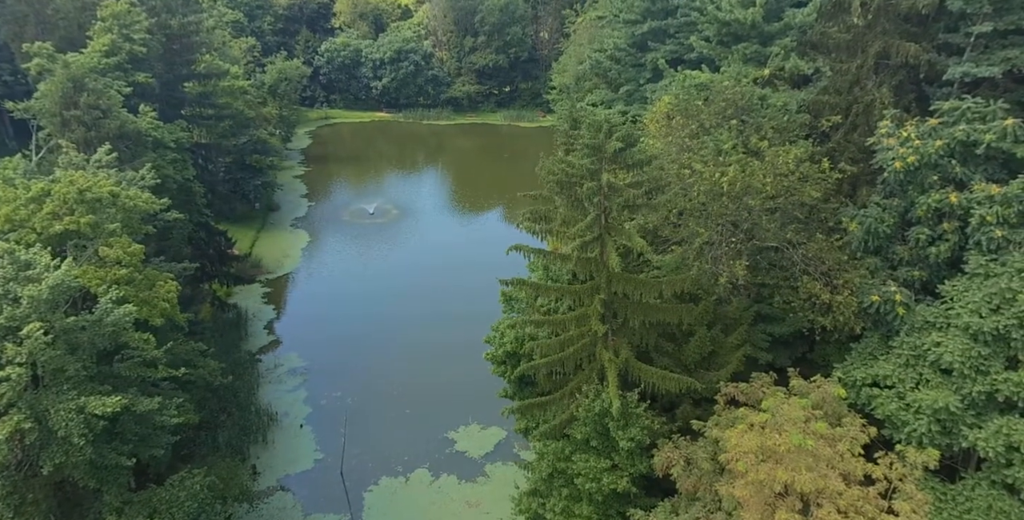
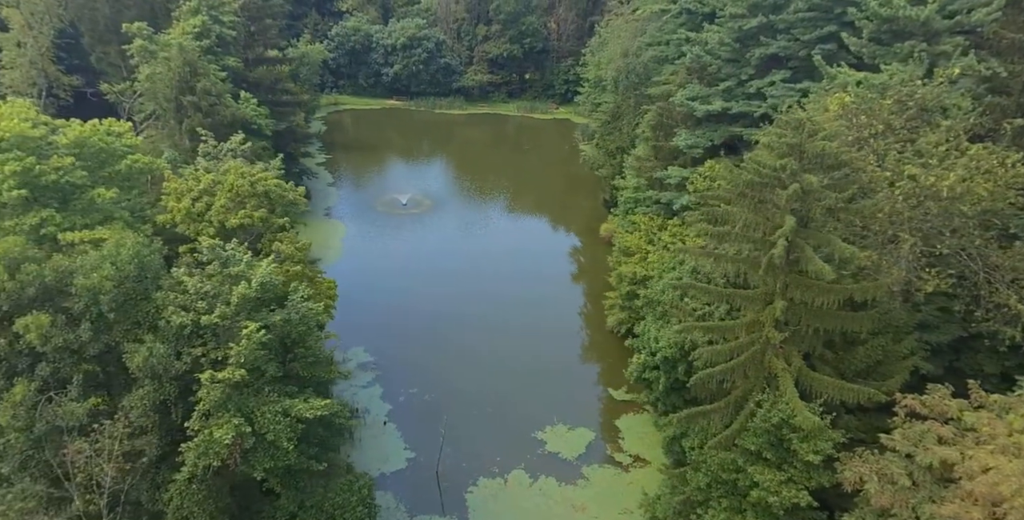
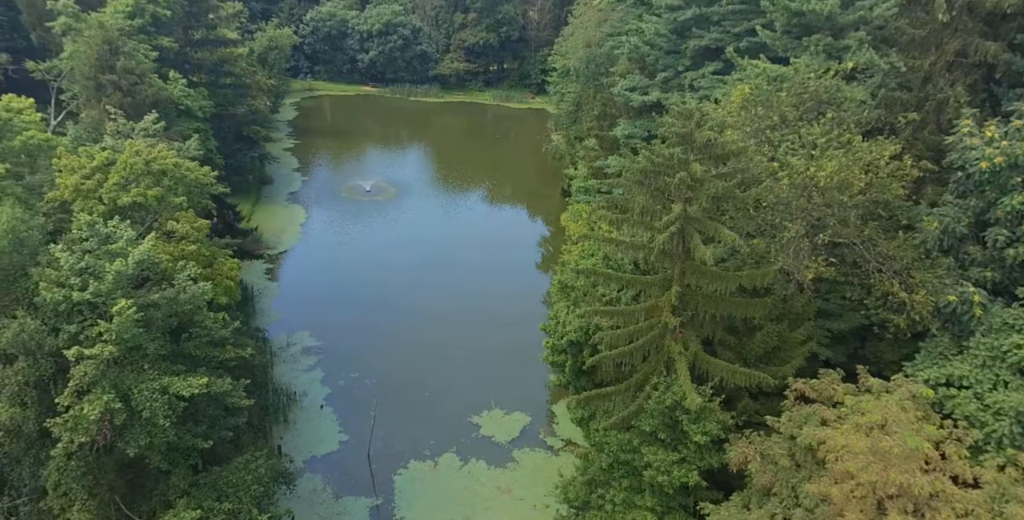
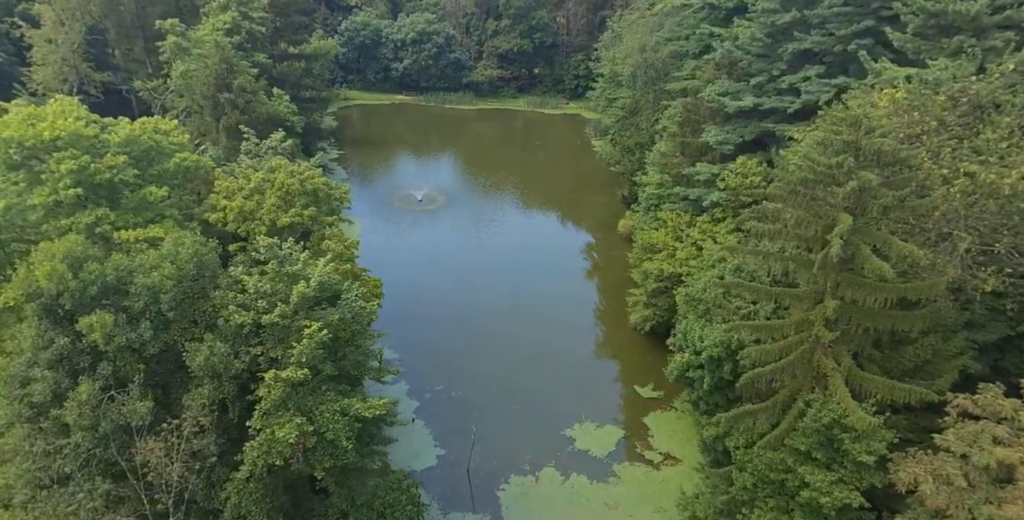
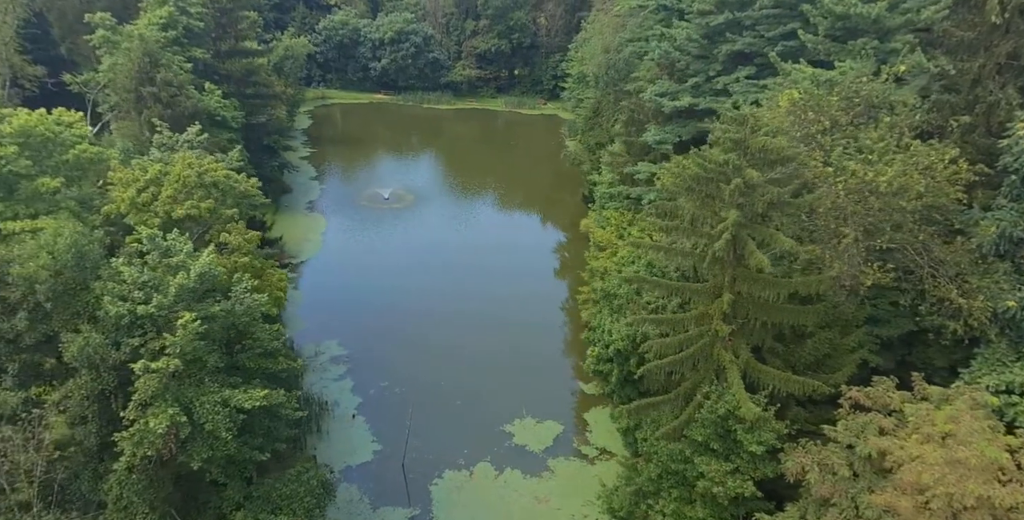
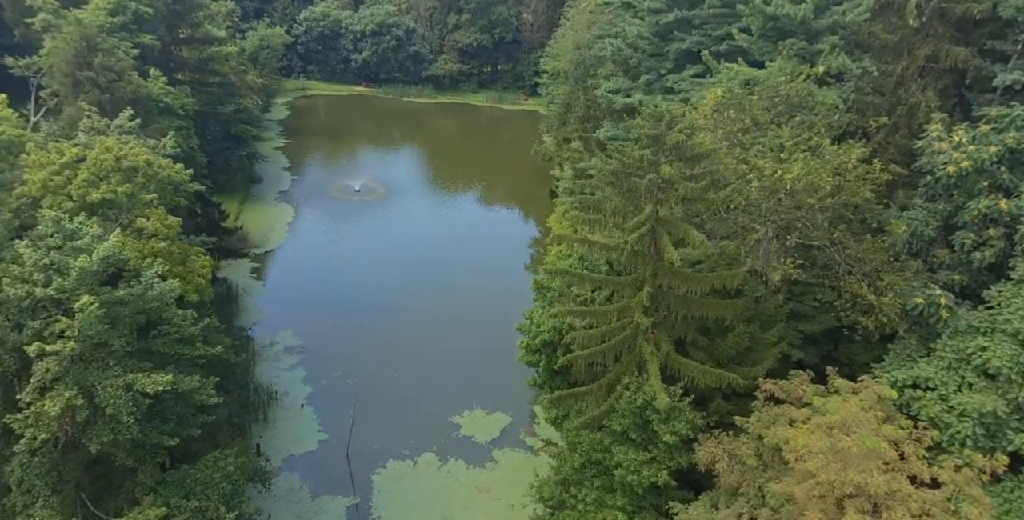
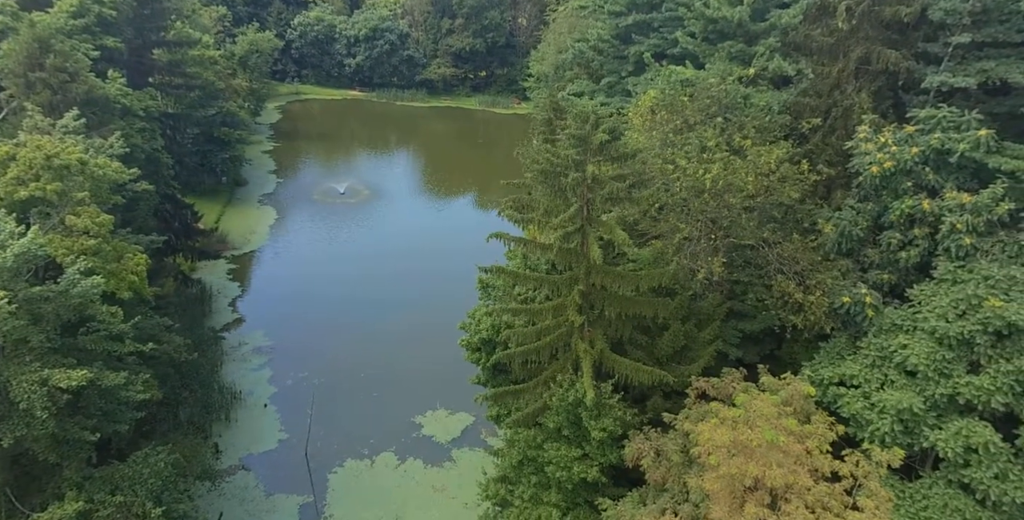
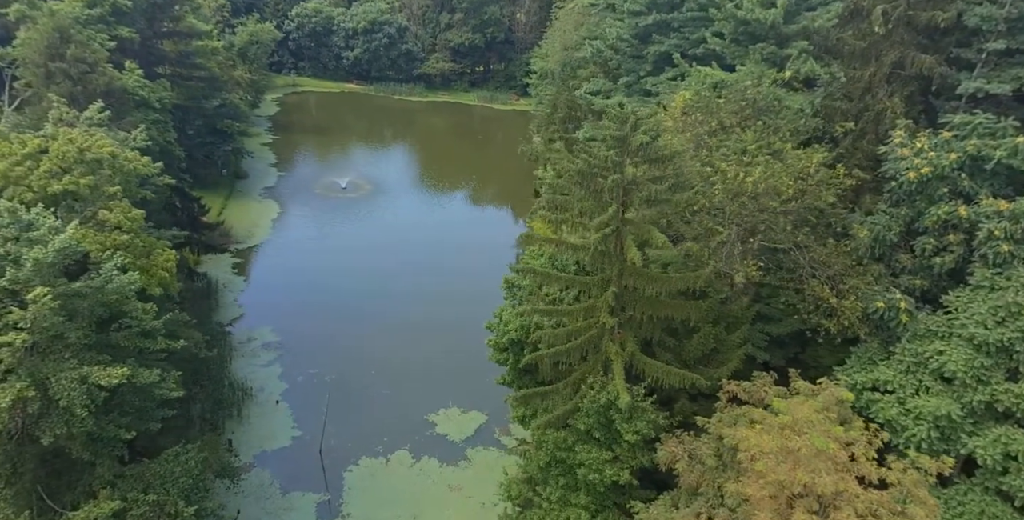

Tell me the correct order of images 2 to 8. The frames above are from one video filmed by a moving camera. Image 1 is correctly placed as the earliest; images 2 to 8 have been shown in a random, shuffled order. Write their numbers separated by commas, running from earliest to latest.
7, 8, 6, 3, 5, 2, 4
